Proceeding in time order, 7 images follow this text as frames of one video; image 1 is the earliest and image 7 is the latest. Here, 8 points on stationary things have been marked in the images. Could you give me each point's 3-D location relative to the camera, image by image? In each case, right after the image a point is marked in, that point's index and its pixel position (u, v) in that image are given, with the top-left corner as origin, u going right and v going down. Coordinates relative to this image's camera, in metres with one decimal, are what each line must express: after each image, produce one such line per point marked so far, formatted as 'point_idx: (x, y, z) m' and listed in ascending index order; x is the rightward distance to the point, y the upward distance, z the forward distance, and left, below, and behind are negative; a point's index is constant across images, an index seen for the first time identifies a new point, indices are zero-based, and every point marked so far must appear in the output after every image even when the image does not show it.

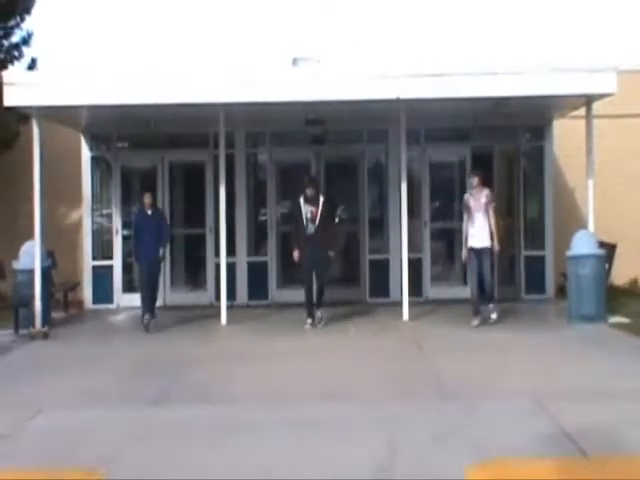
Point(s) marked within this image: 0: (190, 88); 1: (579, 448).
0: (-1.5, +1.8, +13.2) m
1: (+2.3, -1.8, +9.4) m
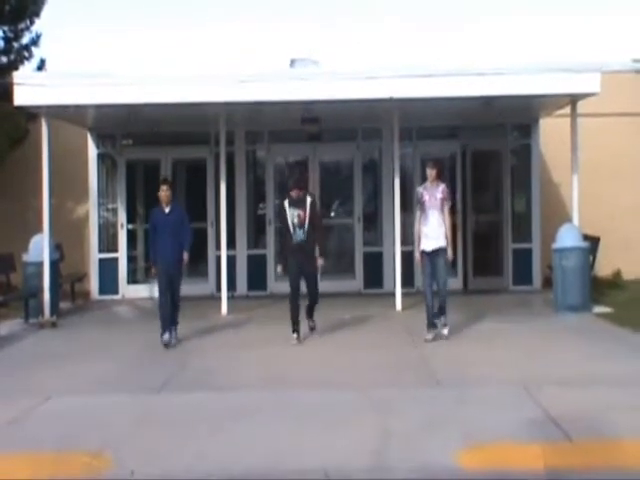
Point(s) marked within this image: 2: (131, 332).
0: (-1.5, +1.9, +13.8) m
1: (+2.2, -1.7, +10.0) m
2: (-2.4, -1.2, +14.3) m
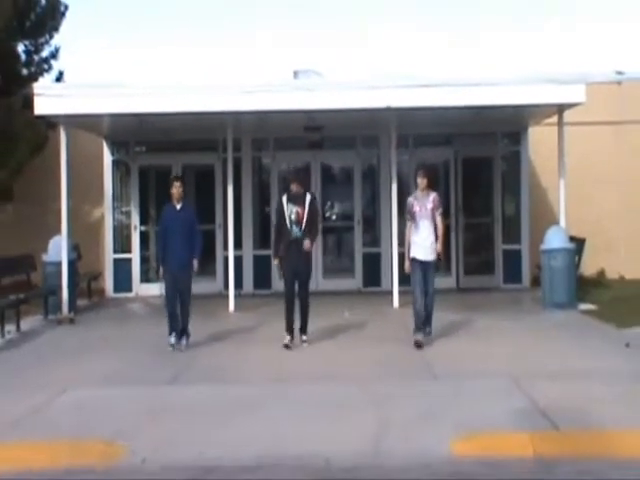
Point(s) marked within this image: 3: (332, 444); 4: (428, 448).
0: (-1.5, +1.9, +14.5) m
1: (+2.2, -1.8, +10.7) m
2: (-2.4, -1.2, +15.1) m
3: (+0.1, -1.9, +10.2) m
4: (+1.0, -1.9, +10.1) m
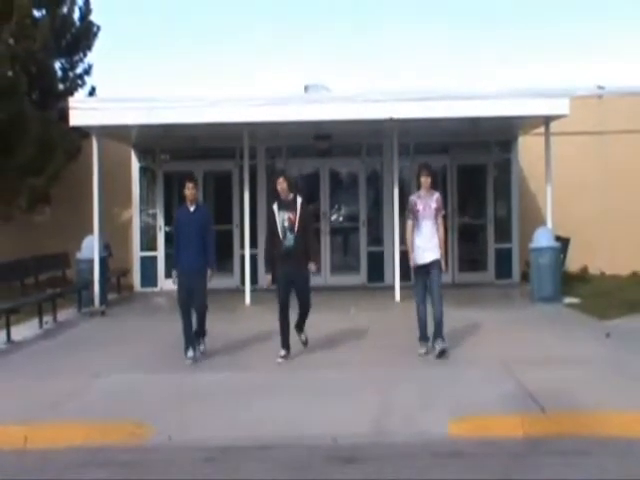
0: (-1.4, +1.9, +15.9) m
1: (+2.3, -1.8, +12.0) m
2: (-2.3, -1.2, +16.4) m
3: (+0.2, -1.9, +11.5) m
4: (+1.1, -1.9, +11.4) m
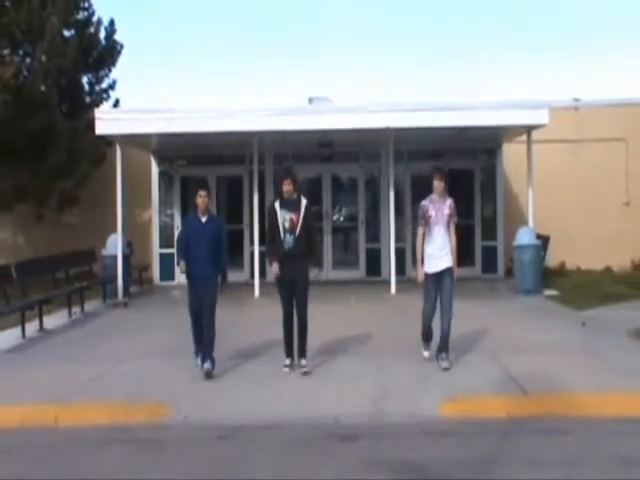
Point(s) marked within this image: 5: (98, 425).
0: (-1.4, +1.9, +17.3) m
1: (+2.3, -1.7, +13.5) m
2: (-2.2, -1.1, +17.9) m
3: (+0.2, -1.9, +13.0) m
4: (+1.1, -1.9, +12.9) m
5: (-2.5, -2.0, +12.8) m
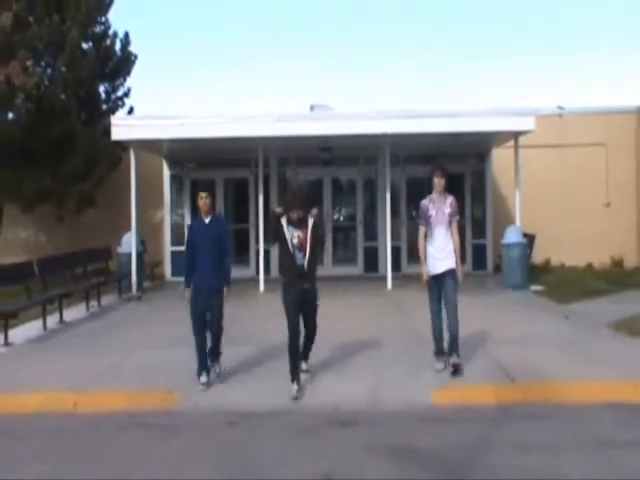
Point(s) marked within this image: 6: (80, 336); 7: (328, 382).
0: (-1.3, +1.9, +18.4) m
1: (+2.4, -1.7, +14.6) m
2: (-2.2, -1.1, +19.0) m
3: (+0.3, -1.8, +14.1) m
4: (+1.1, -1.8, +14.0) m
5: (-2.5, -2.0, +13.9) m
6: (-3.6, -1.4, +16.9) m
7: (+0.1, -1.8, +14.6) m
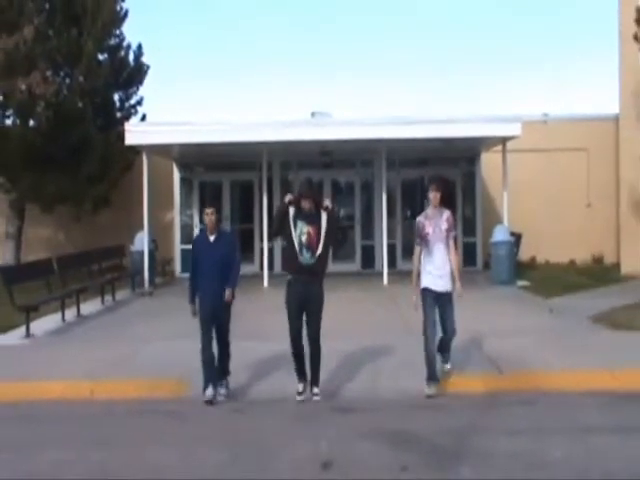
0: (-1.3, +1.9, +19.6) m
1: (+2.4, -1.7, +15.8) m
2: (-2.2, -1.1, +20.2) m
3: (+0.3, -1.8, +15.3) m
4: (+1.1, -1.8, +15.1) m
5: (-2.5, -2.0, +15.1) m
6: (-3.6, -1.4, +18.1) m
7: (+0.1, -1.8, +15.7) m
